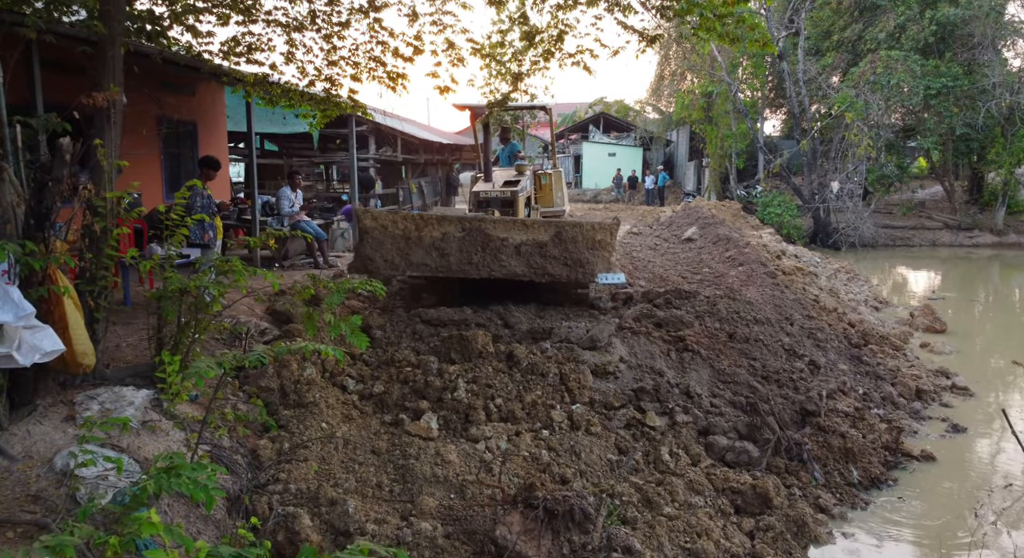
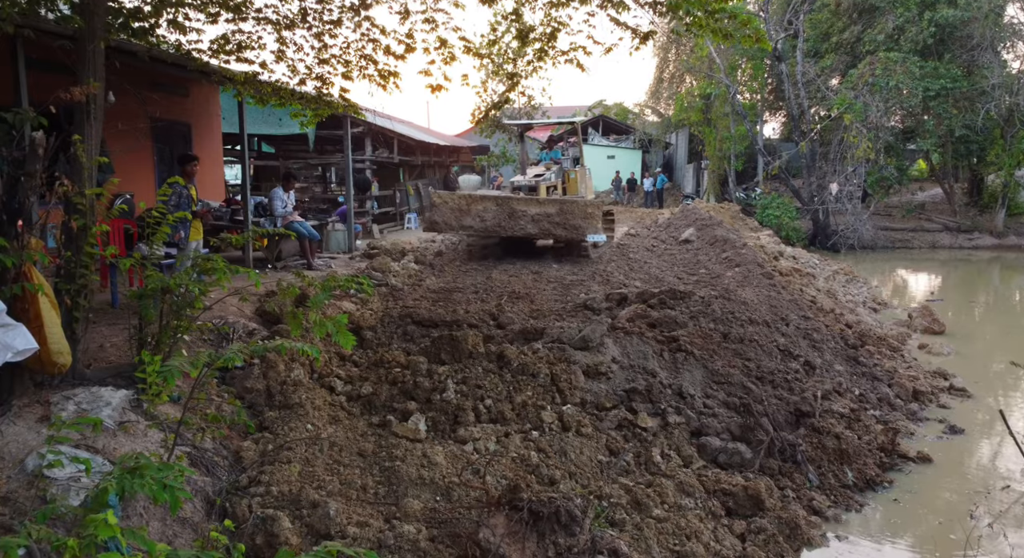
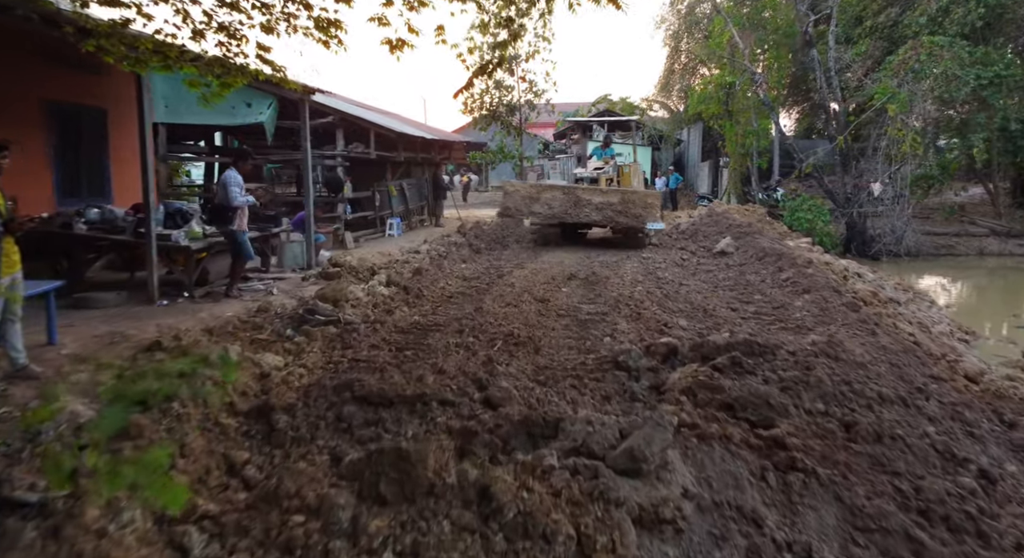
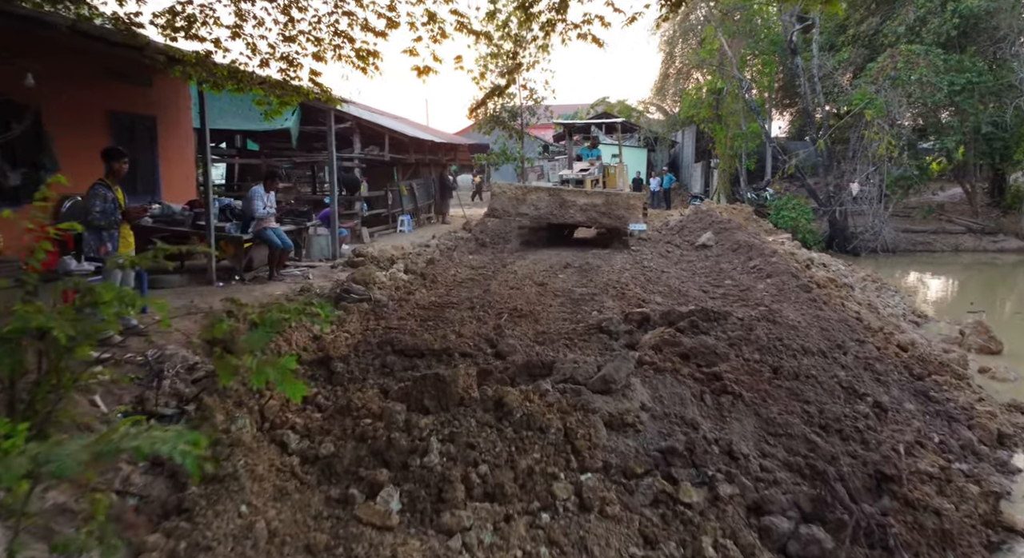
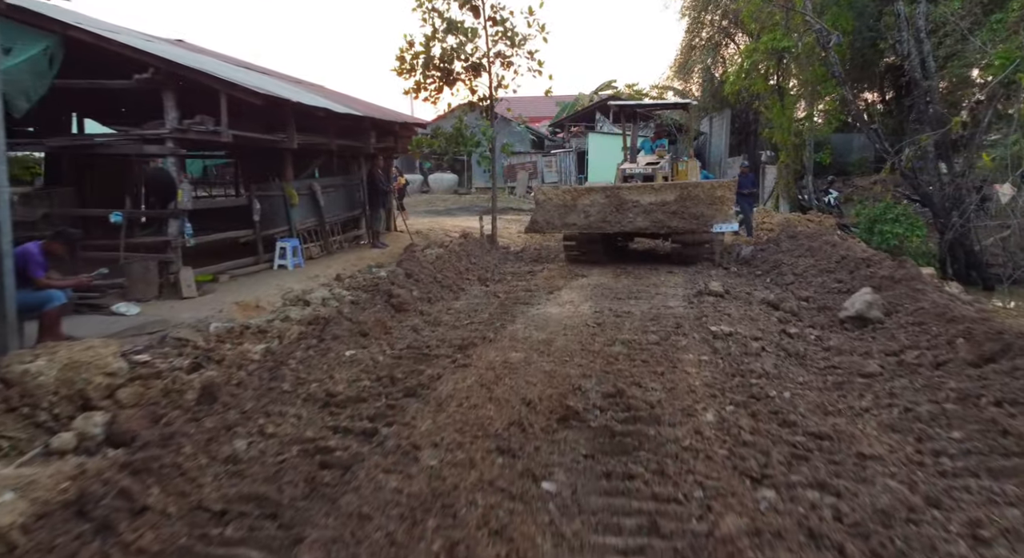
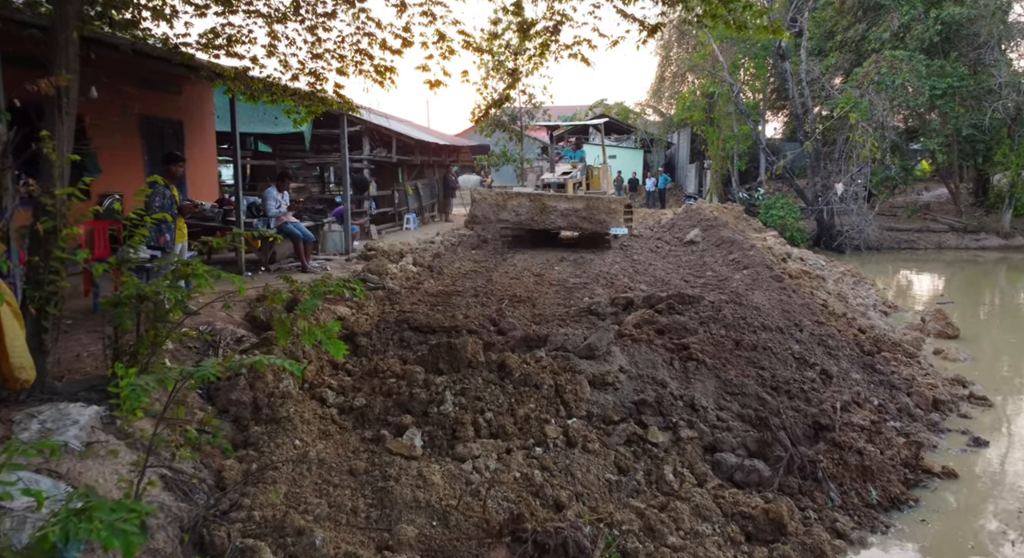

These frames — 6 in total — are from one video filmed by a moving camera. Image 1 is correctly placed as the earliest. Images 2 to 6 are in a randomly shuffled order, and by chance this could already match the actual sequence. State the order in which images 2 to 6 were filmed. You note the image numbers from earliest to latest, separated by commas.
2, 6, 4, 3, 5
